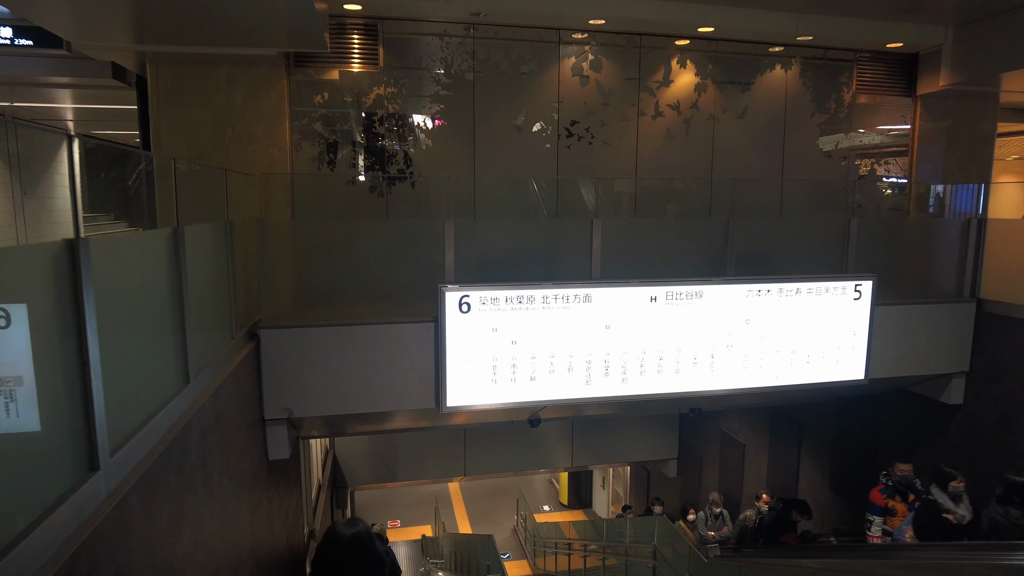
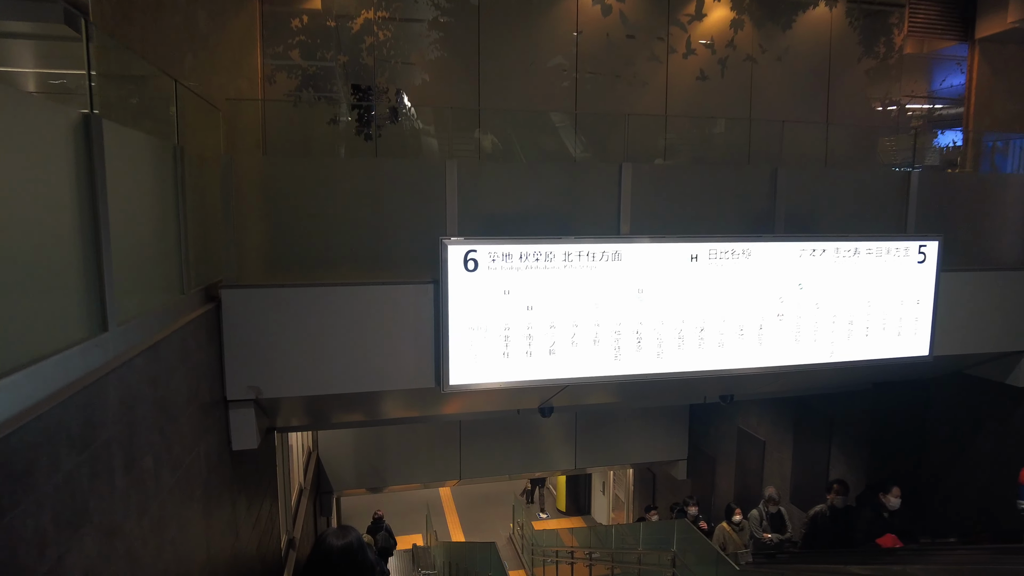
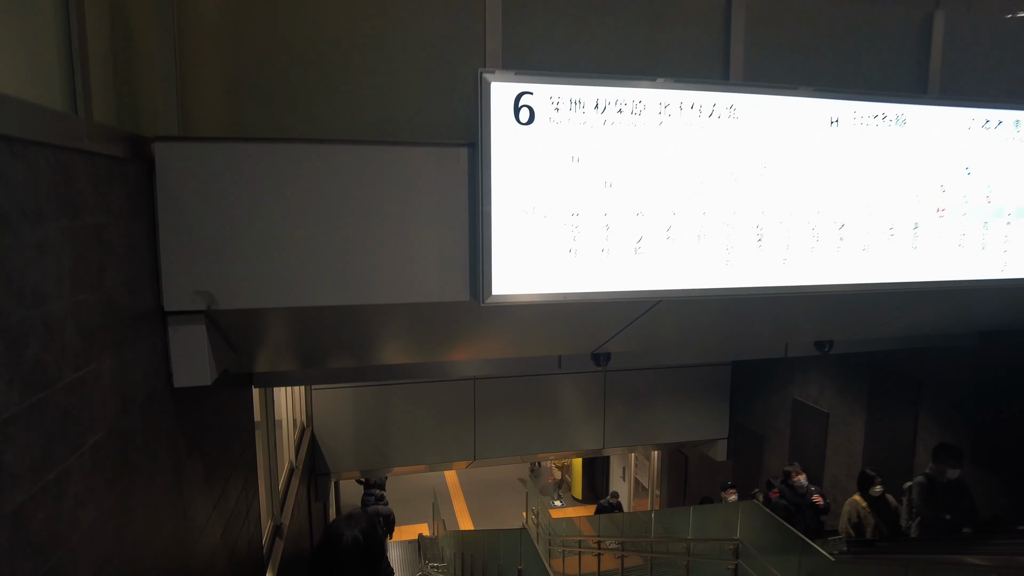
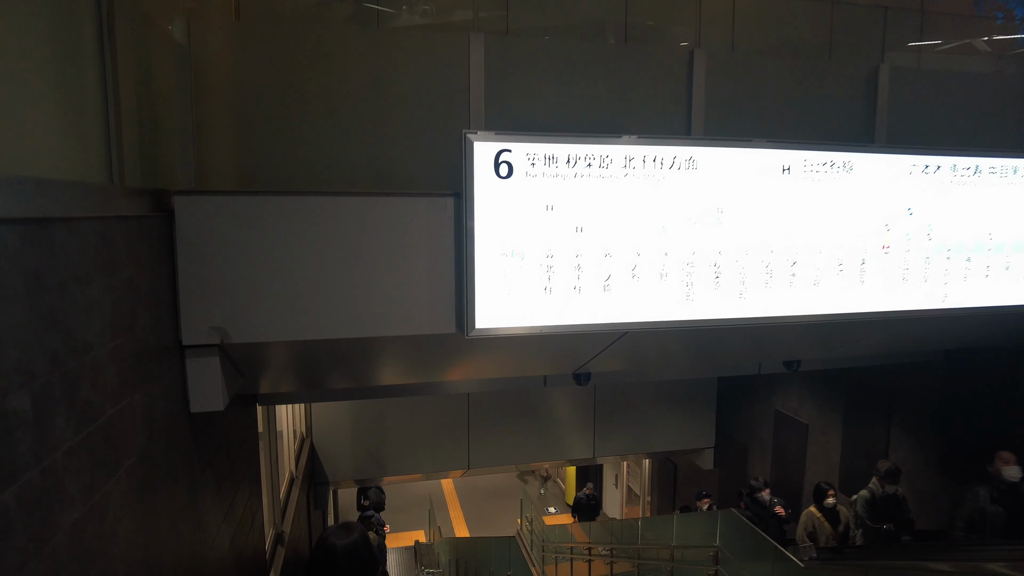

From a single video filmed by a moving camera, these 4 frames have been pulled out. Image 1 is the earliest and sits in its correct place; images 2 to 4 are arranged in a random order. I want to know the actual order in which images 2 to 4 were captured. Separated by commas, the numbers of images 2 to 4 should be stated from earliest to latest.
2, 4, 3
